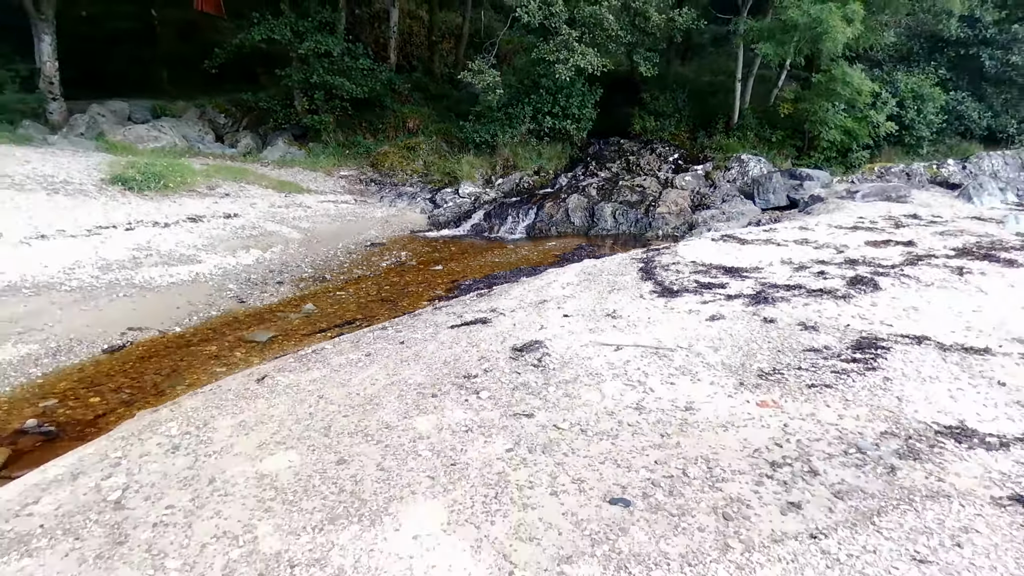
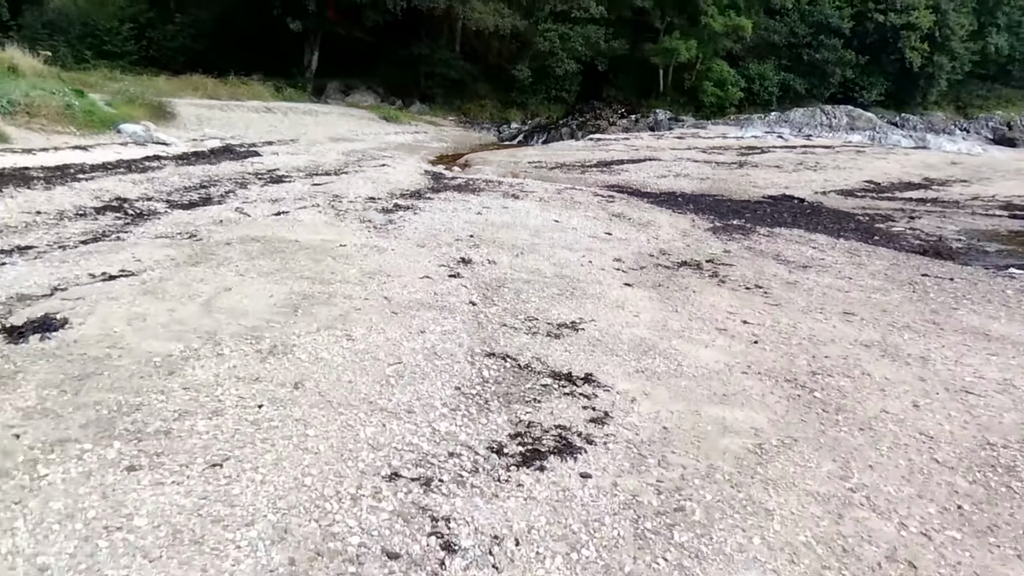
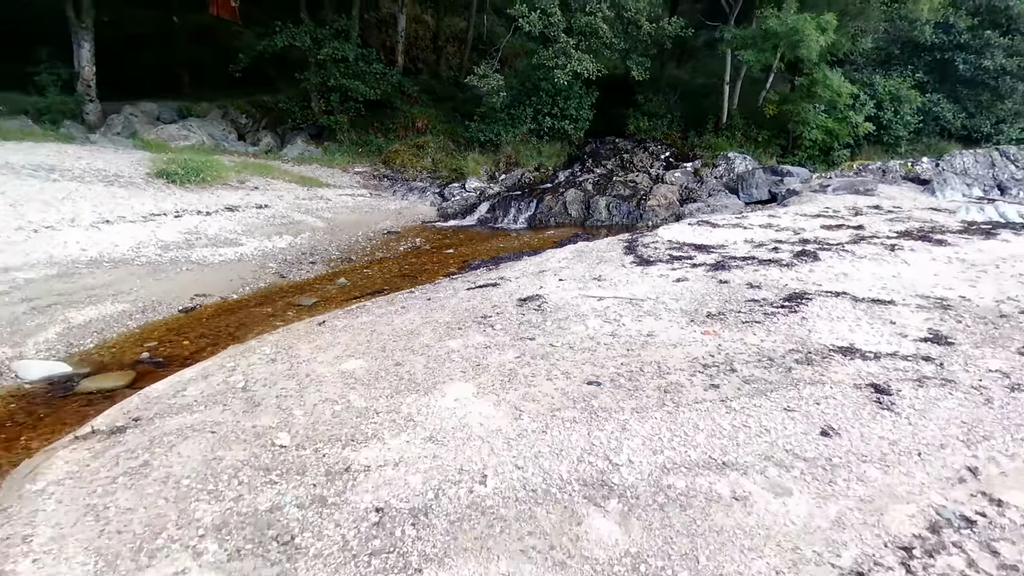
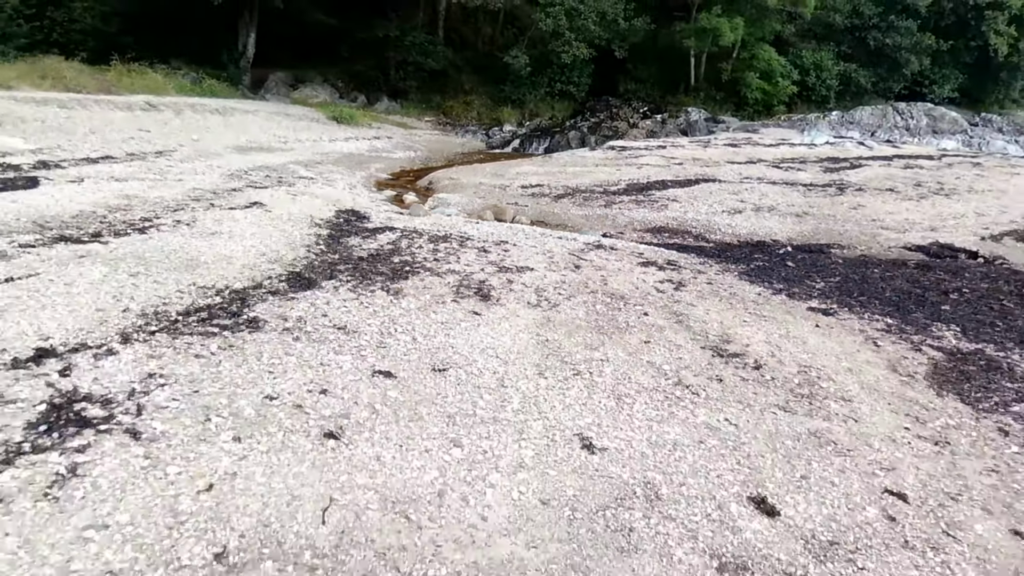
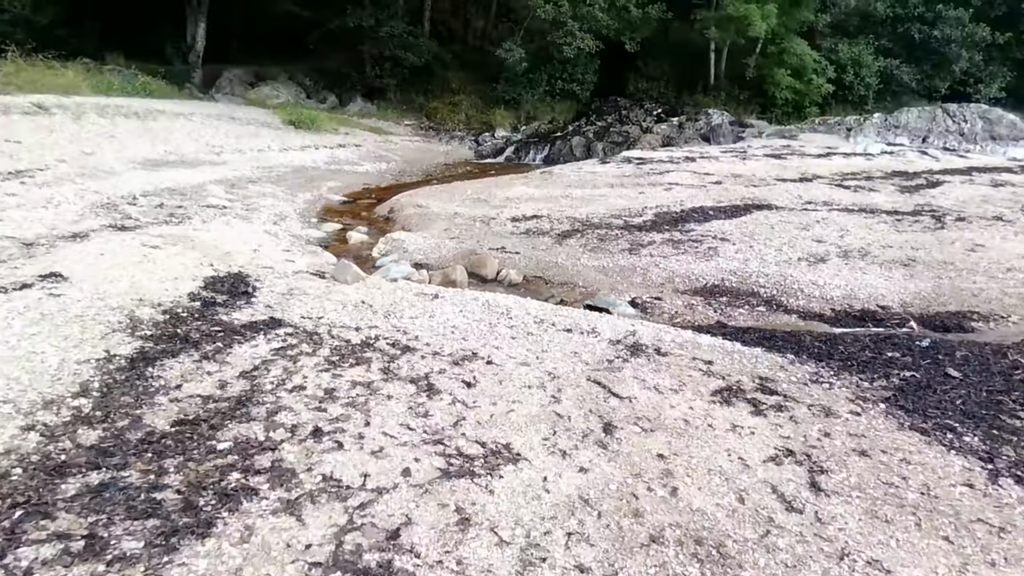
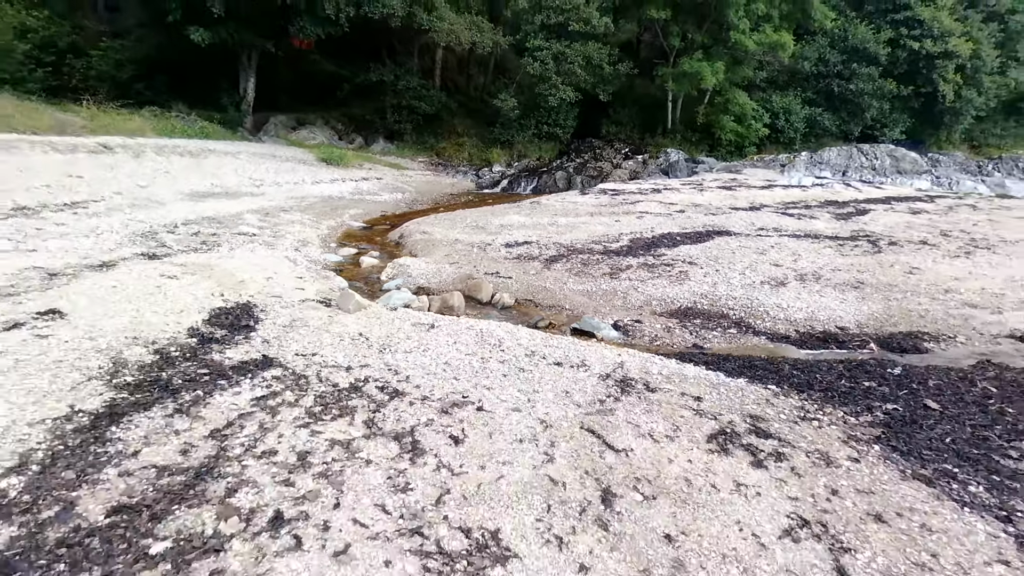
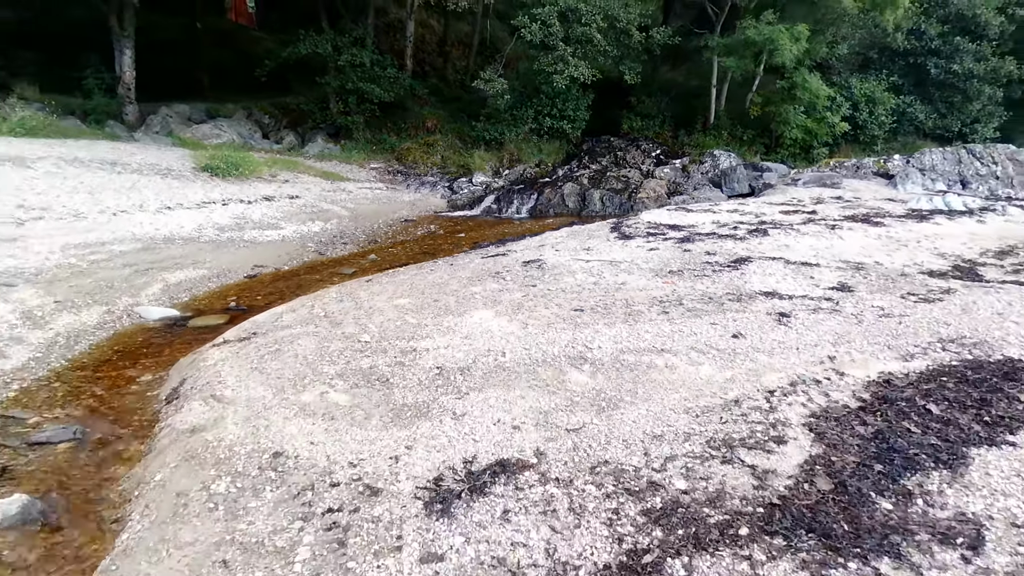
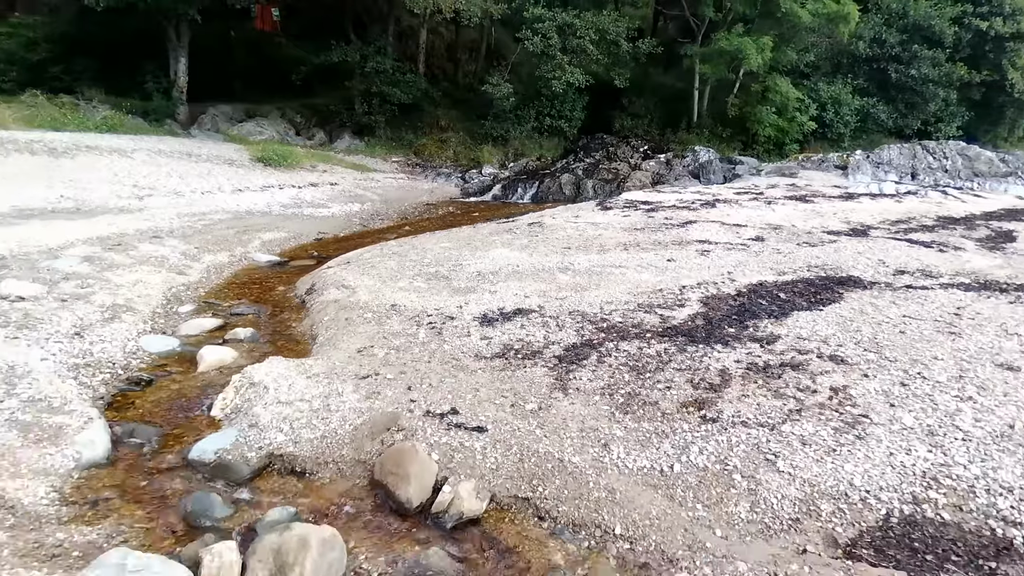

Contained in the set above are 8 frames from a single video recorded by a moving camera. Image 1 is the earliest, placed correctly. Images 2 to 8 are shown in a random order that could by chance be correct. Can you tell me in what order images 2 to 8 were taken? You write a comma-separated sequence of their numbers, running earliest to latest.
3, 7, 8, 6, 5, 4, 2
